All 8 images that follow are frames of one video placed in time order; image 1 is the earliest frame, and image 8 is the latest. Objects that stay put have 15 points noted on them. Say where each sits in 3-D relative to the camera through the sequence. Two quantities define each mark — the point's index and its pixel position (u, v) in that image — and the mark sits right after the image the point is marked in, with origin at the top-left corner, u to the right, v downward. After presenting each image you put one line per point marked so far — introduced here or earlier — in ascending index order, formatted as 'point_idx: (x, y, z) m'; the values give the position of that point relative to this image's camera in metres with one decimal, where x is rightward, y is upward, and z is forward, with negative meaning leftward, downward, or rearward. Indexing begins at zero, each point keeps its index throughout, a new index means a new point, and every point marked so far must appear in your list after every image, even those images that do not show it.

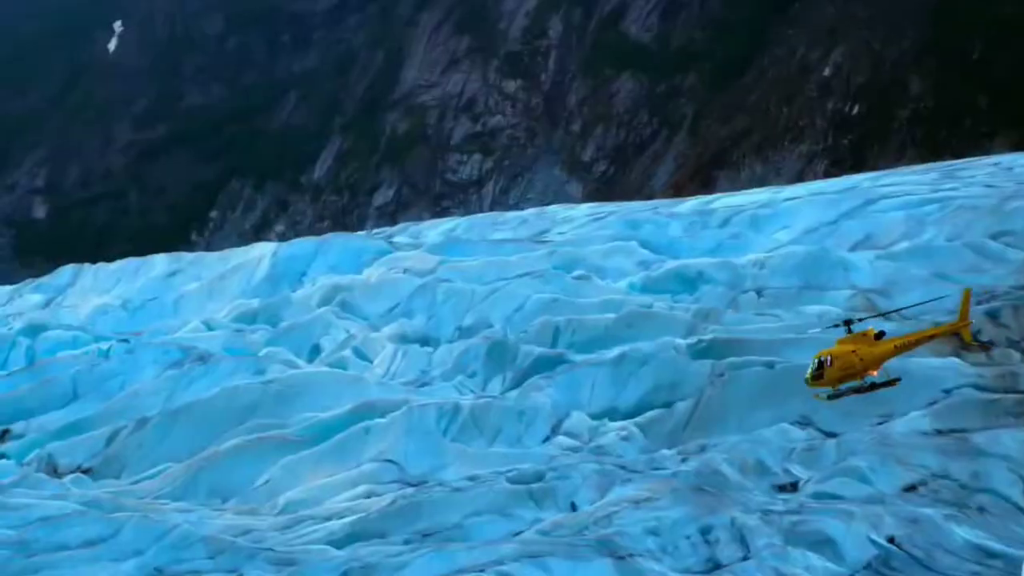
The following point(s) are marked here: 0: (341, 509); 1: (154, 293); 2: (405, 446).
0: (-1.6, -2.1, +14.3) m
1: (-4.5, -0.1, +19.2) m
2: (-0.8, -1.5, +15.1) m
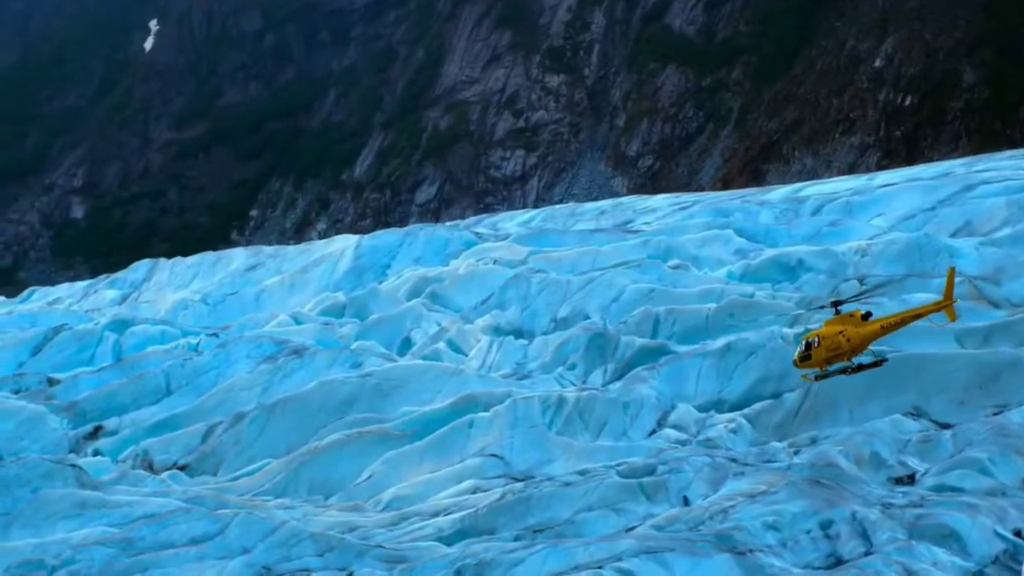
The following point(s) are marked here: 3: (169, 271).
0: (-0.6, -2.0, +13.9) m
1: (-3.4, 0.0, +18.8) m
2: (+0.2, -1.4, +14.7) m
3: (-4.4, +0.2, +19.9) m
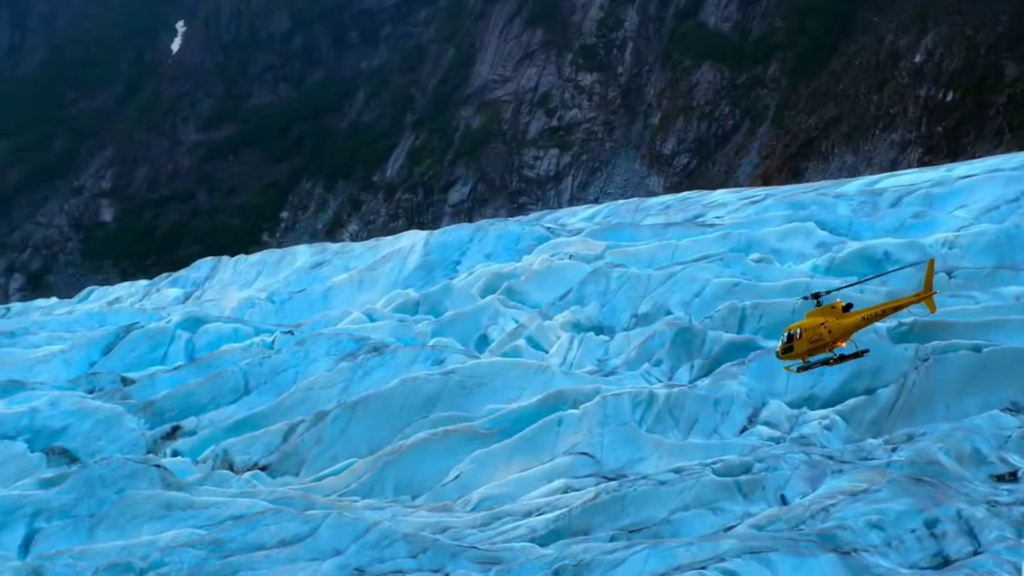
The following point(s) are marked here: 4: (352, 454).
0: (+0.3, -1.9, +13.6) m
1: (-2.5, 0.0, +18.5) m
2: (+1.1, -1.3, +14.4) m
3: (-3.5, +0.2, +19.5) m
4: (-1.5, -1.6, +14.6) m
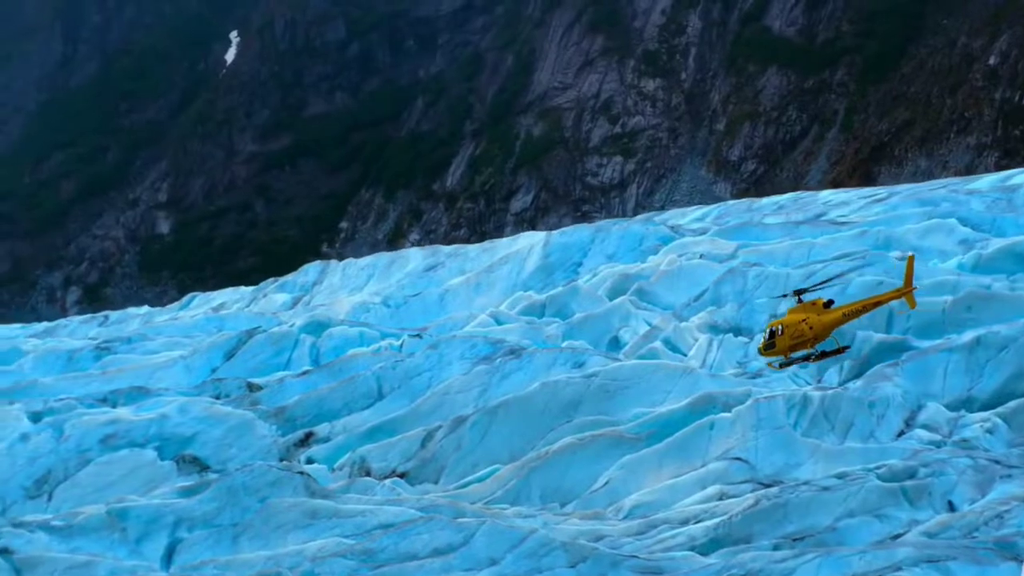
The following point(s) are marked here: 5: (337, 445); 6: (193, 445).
0: (+1.6, -1.9, +13.0) m
1: (-1.1, 0.0, +18.0) m
2: (+2.4, -1.3, +13.8) m
3: (-2.1, +0.2, +19.1) m
4: (-0.2, -1.6, +14.1) m
5: (-1.6, -1.4, +14.3) m
6: (-3.0, -1.5, +14.4) m
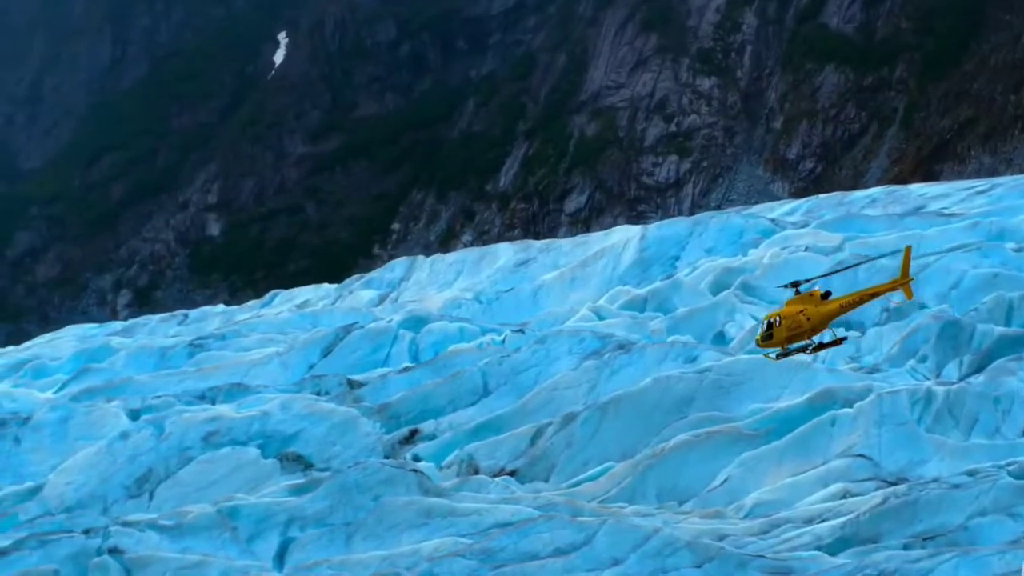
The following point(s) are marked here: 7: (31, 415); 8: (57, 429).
0: (+2.6, -1.8, +12.6) m
1: (0.0, 0.0, +17.6) m
2: (+3.4, -1.3, +13.3) m
3: (-1.0, +0.2, +18.7) m
4: (+0.8, -1.5, +13.7) m
5: (-0.6, -1.4, +14.0) m
6: (-2.0, -1.4, +14.1) m
7: (-4.7, -1.2, +15.1) m
8: (-4.3, -1.3, +14.7) m
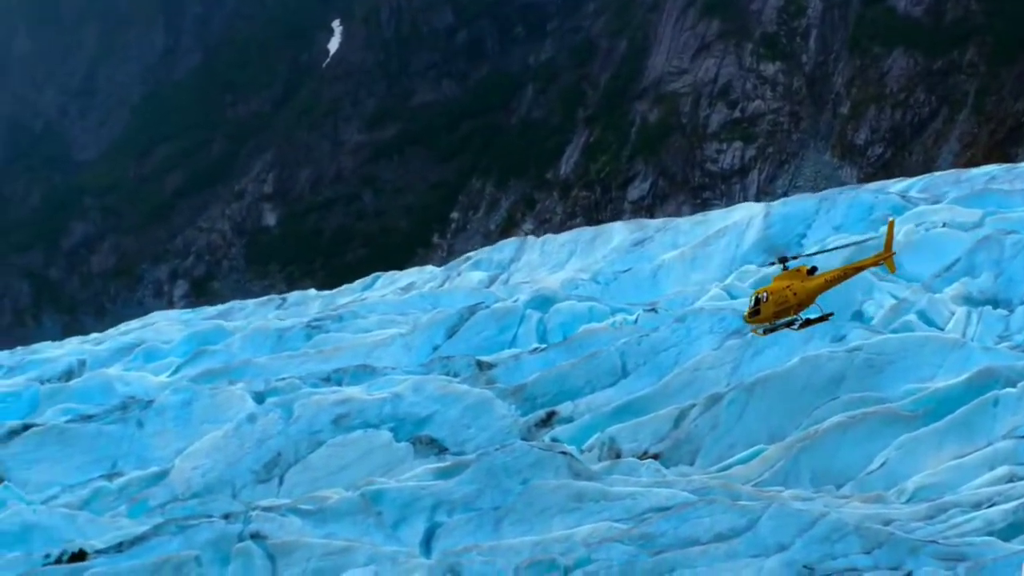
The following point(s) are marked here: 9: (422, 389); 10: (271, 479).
0: (+3.8, -1.6, +12.0) m
1: (+1.3, +0.3, +17.1) m
2: (+4.6, -1.0, +12.7) m
3: (+0.3, +0.4, +18.2) m
4: (+2.1, -1.3, +13.2) m
5: (+0.6, -1.2, +13.5) m
6: (-0.7, -1.2, +13.6) m
7: (-3.4, -1.0, +14.7) m
8: (-3.0, -1.1, +14.2) m
9: (-0.8, -0.9, +13.9) m
10: (-2.1, -1.6, +13.3) m
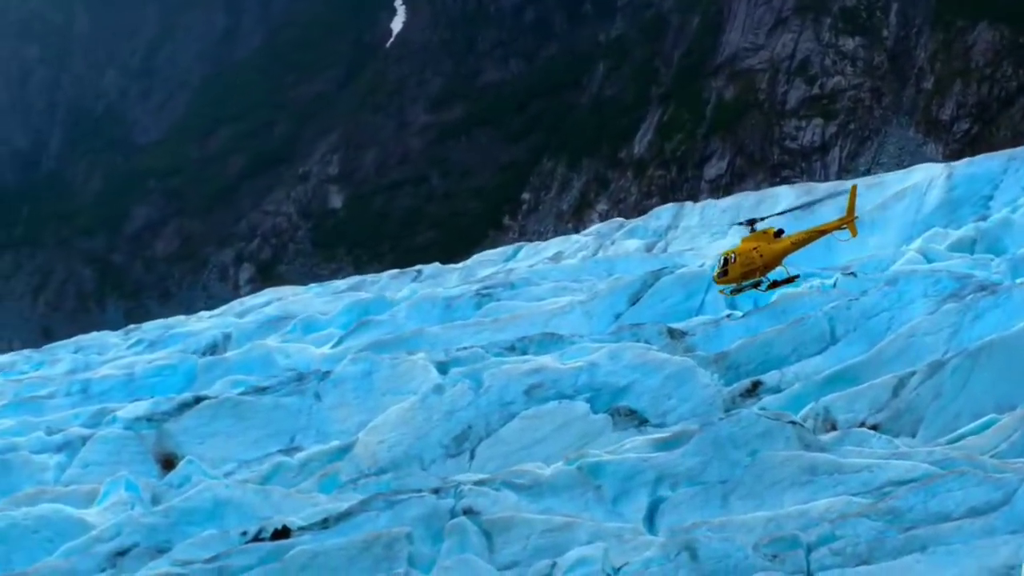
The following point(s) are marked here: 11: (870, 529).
0: (+5.5, -1.3, +11.2) m
1: (+3.0, +0.6, +16.2) m
2: (+6.3, -0.7, +11.9) m
3: (+2.1, +0.8, +17.4) m
4: (+3.8, -1.0, +12.3) m
5: (+2.3, -0.9, +12.6) m
6: (+1.0, -0.9, +12.8) m
7: (-1.7, -0.7, +13.9) m
8: (-1.3, -0.8, +13.5) m
9: (+0.9, -0.6, +13.1) m
10: (-0.4, -1.3, +12.5) m
11: (+2.5, -1.6, +10.6) m
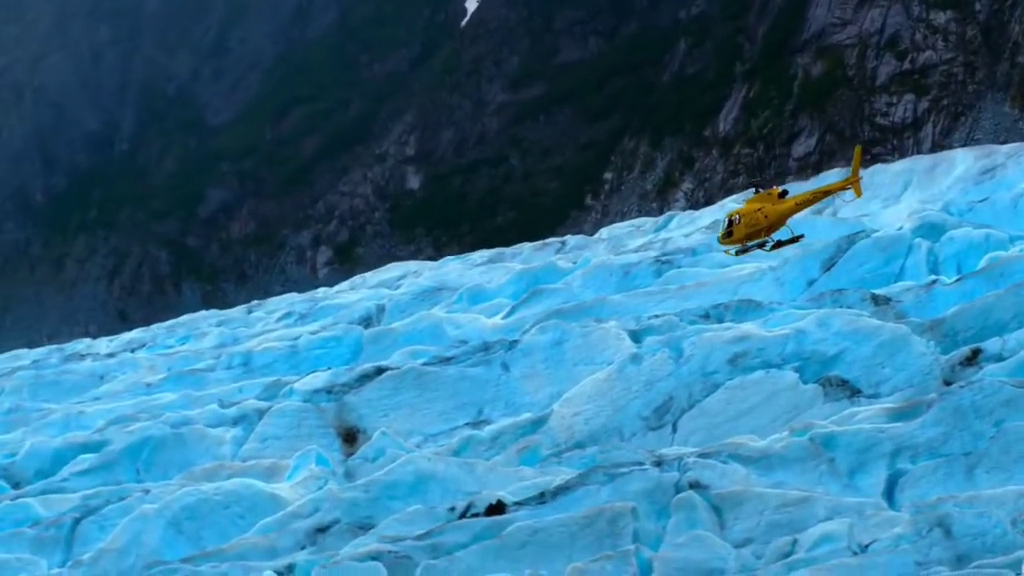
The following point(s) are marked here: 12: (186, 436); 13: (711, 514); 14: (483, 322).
0: (+7.0, -1.0, +10.3) m
1: (+4.7, +0.9, +15.4) m
2: (+7.9, -0.4, +11.0) m
3: (+3.8, +1.1, +16.6) m
4: (+5.3, -0.7, +11.5) m
5: (+3.9, -0.6, +11.9) m
6: (+2.6, -0.6, +12.0) m
7: (0.0, -0.4, +13.3) m
8: (+0.3, -0.5, +12.8) m
9: (+2.5, -0.3, +12.4) m
10: (+1.2, -1.0, +11.8) m
11: (+4.0, -1.4, +9.8) m
12: (-2.7, -1.2, +12.5) m
13: (+1.3, -1.5, +10.3) m
14: (-0.3, -0.3, +13.9) m
